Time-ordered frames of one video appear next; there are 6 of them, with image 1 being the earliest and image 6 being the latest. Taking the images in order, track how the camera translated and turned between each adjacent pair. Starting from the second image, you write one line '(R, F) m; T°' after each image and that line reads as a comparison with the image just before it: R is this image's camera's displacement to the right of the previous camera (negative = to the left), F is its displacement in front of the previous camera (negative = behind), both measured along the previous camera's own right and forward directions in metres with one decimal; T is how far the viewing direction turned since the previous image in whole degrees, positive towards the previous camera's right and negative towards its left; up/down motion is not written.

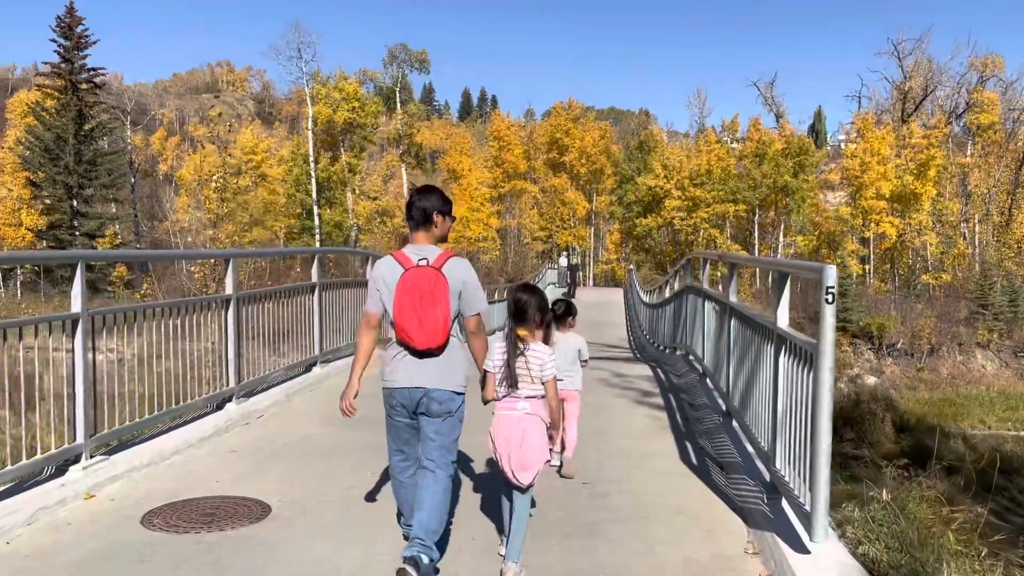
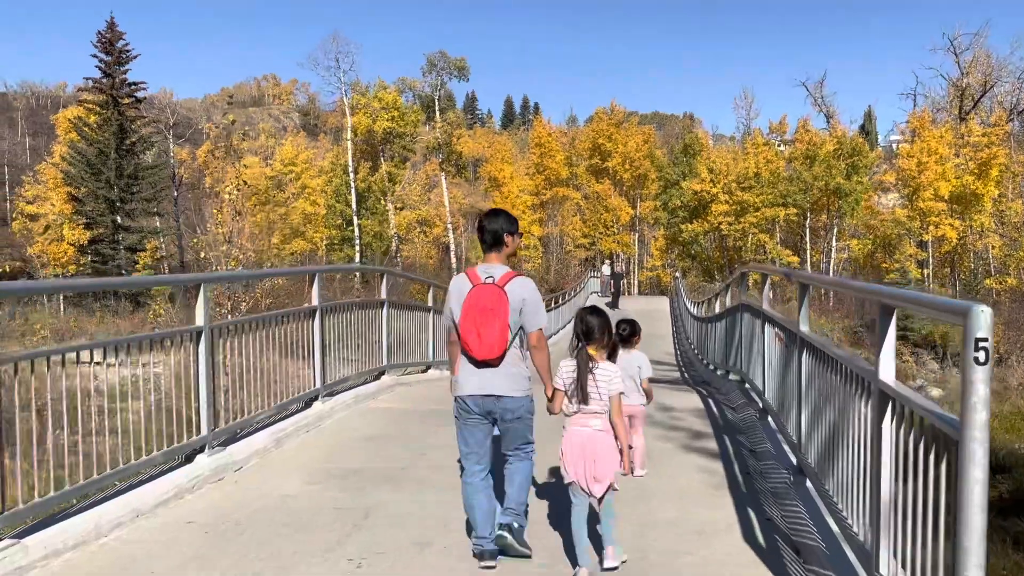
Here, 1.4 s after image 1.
(+0.1, +1.0) m; -3°
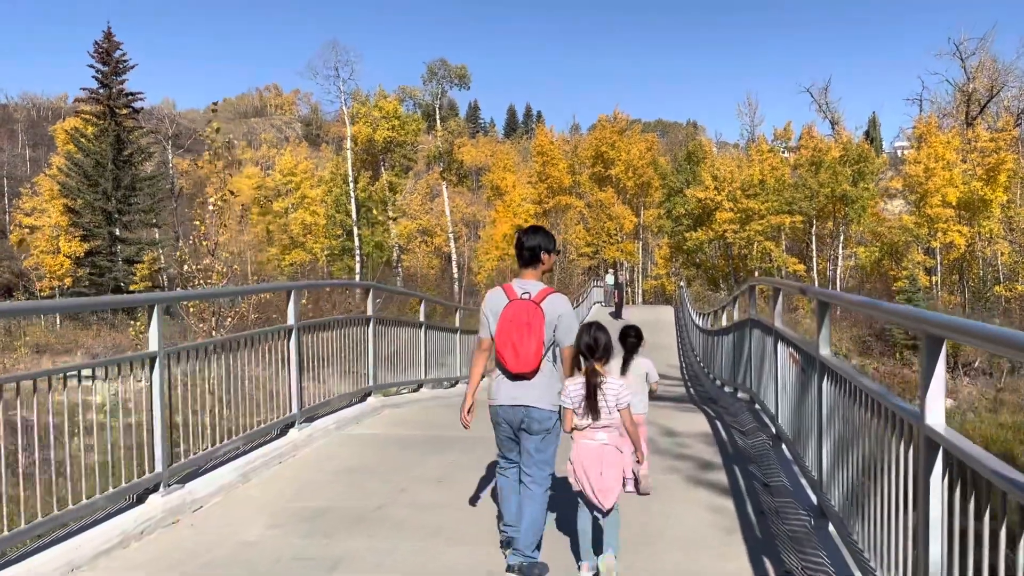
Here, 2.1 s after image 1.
(+0.1, +0.5) m; 0°
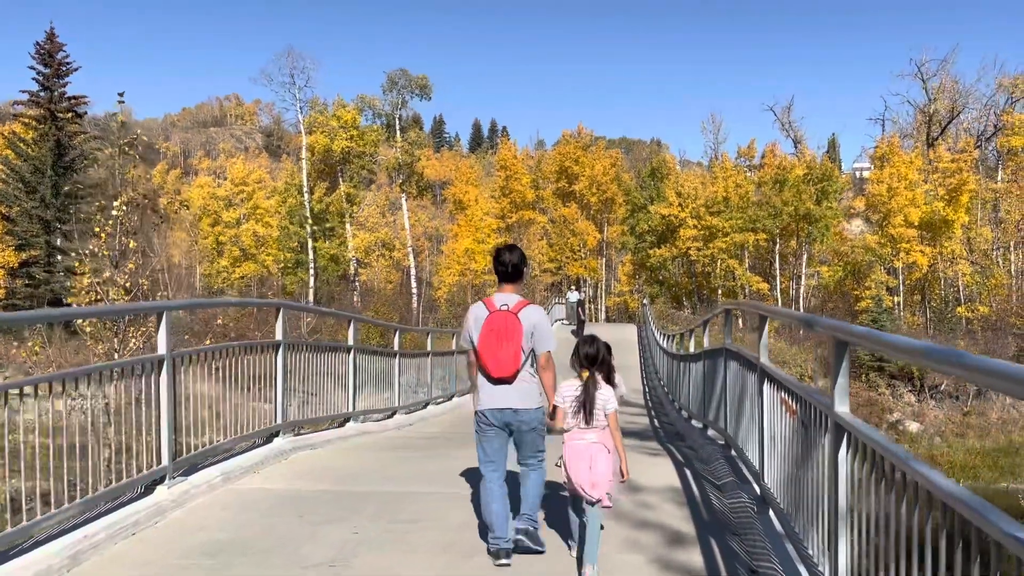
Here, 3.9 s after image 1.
(+0.2, +1.1) m; +2°
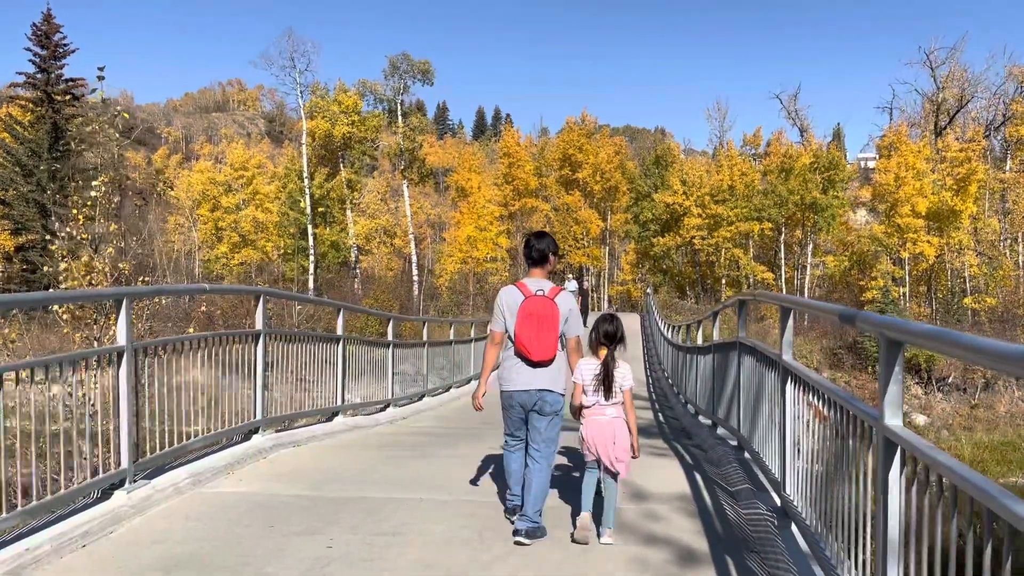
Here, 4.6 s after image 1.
(0.0, +0.5) m; 0°
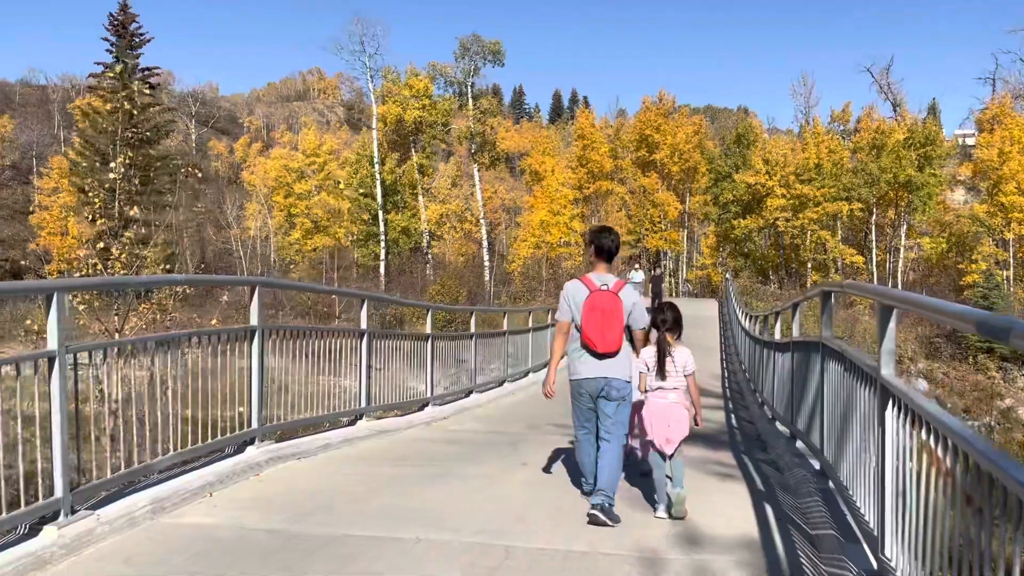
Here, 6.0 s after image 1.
(+0.3, +0.9) m; -5°
